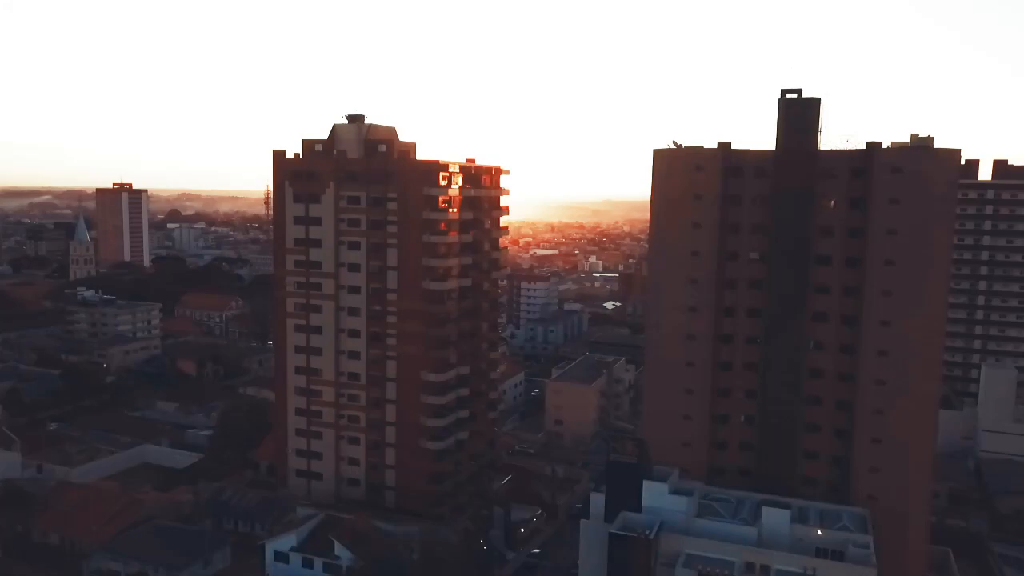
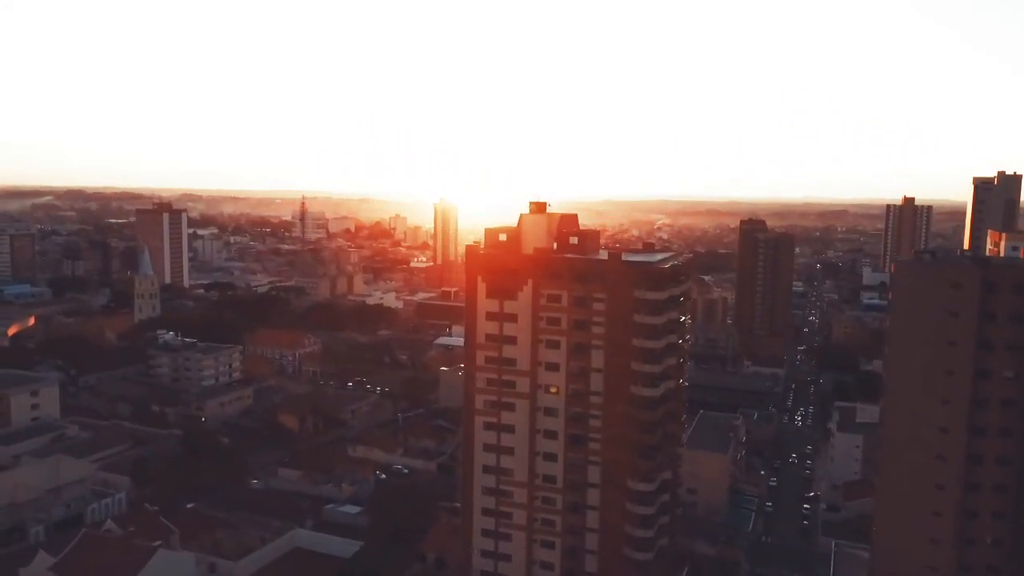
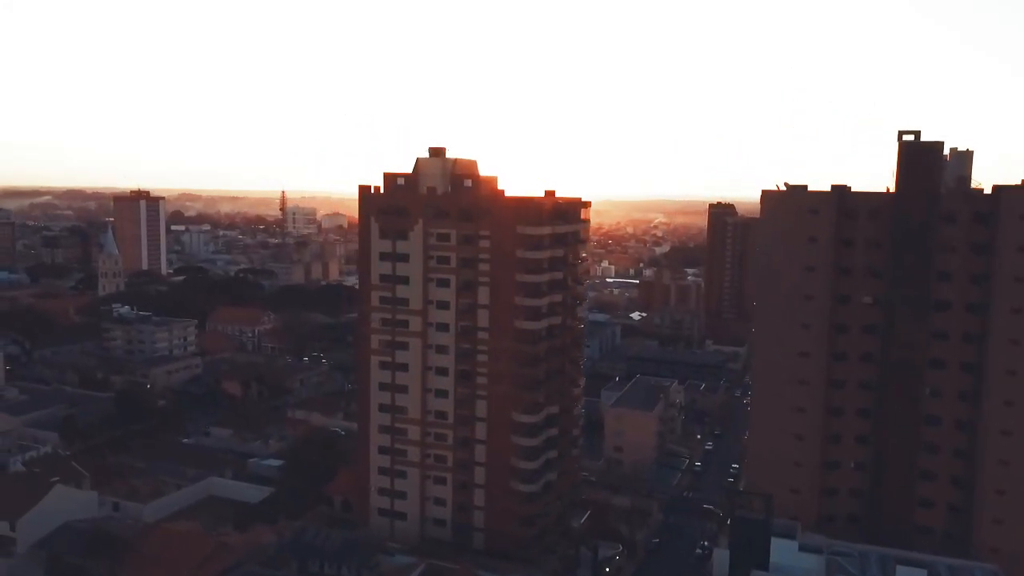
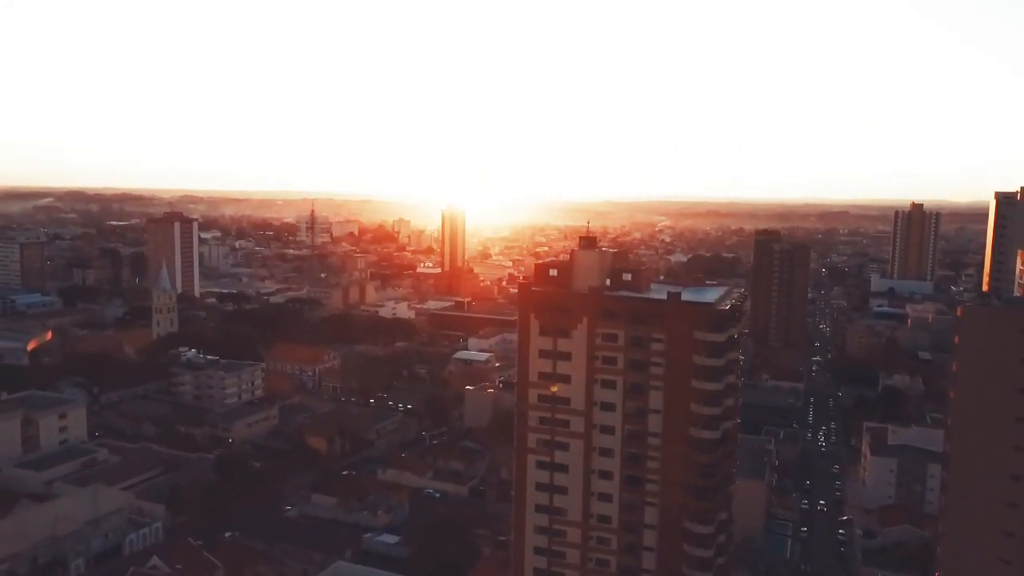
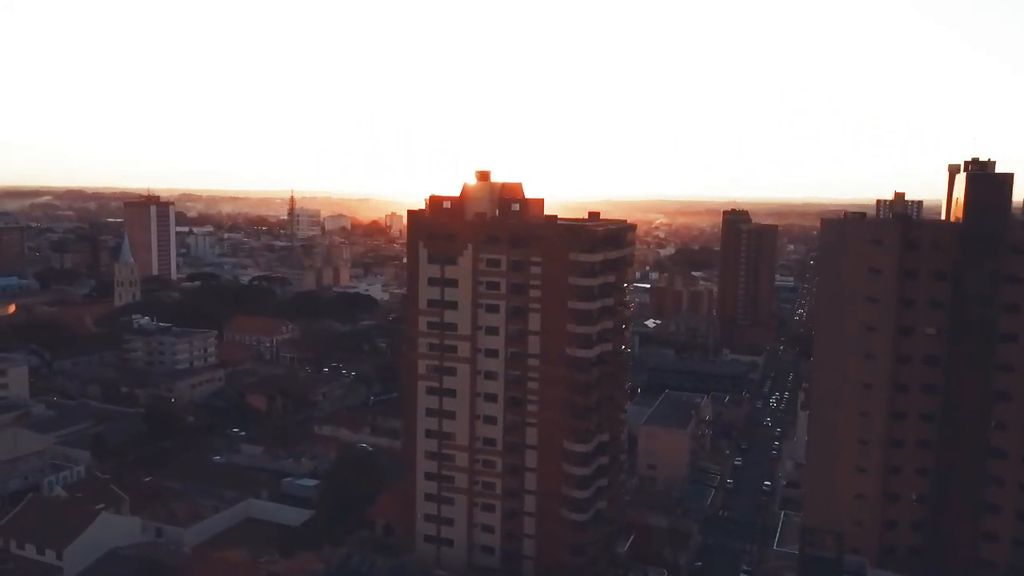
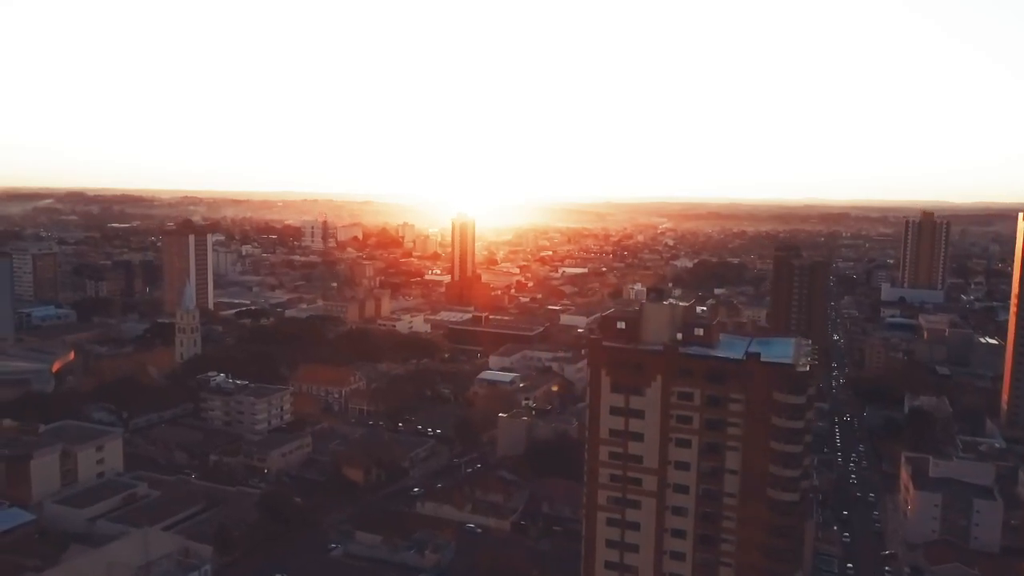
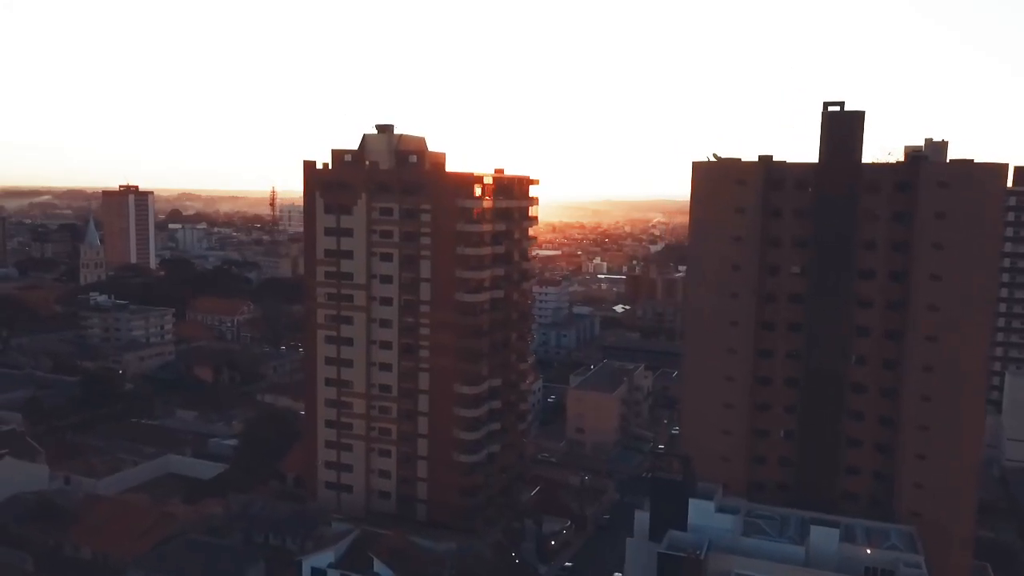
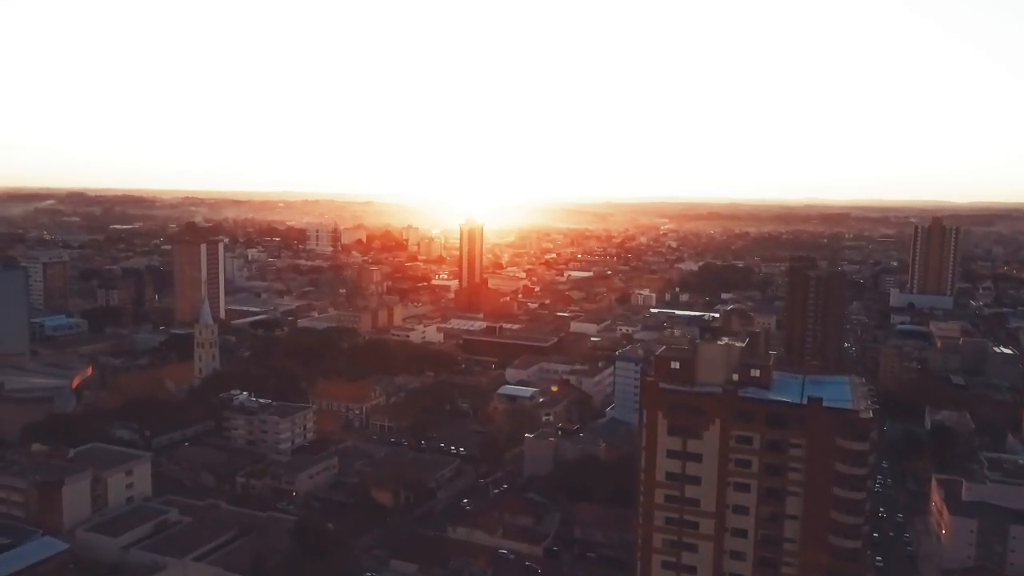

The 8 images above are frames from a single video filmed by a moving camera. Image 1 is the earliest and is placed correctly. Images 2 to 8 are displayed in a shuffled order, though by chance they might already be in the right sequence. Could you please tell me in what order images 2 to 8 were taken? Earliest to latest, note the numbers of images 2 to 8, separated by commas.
7, 3, 5, 2, 4, 6, 8
